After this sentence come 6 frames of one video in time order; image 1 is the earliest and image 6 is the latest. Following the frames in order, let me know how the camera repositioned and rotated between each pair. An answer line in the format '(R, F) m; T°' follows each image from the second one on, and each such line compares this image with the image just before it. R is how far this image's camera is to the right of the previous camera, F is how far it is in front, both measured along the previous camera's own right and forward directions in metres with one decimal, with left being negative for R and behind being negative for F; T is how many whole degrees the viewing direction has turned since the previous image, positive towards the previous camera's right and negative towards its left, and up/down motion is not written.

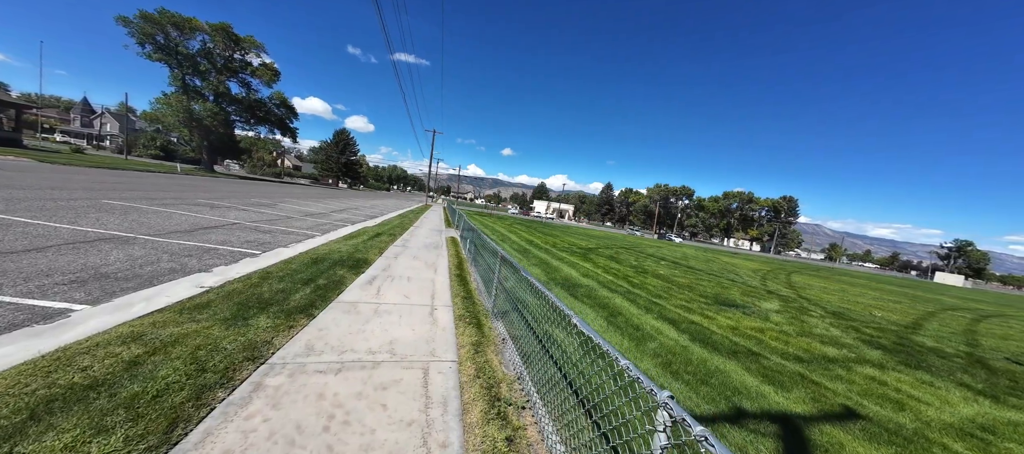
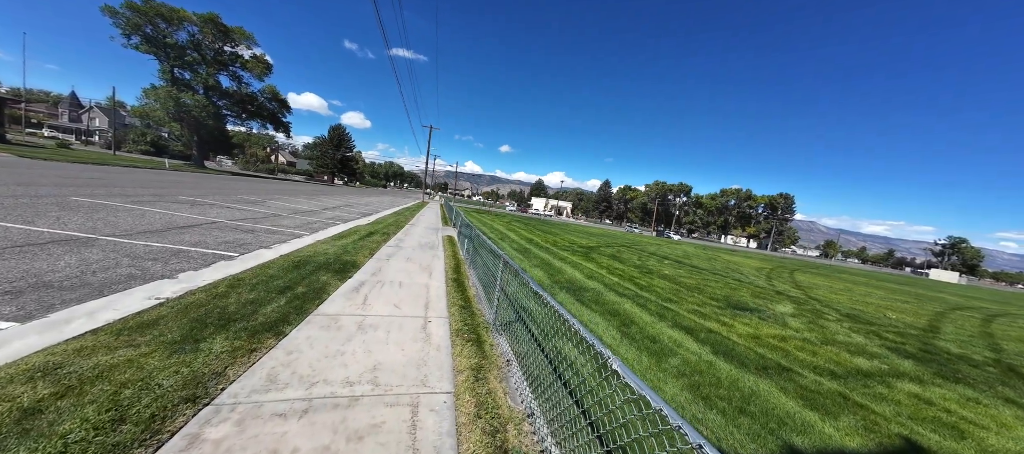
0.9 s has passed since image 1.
(-0.1, +0.5) m; 0°
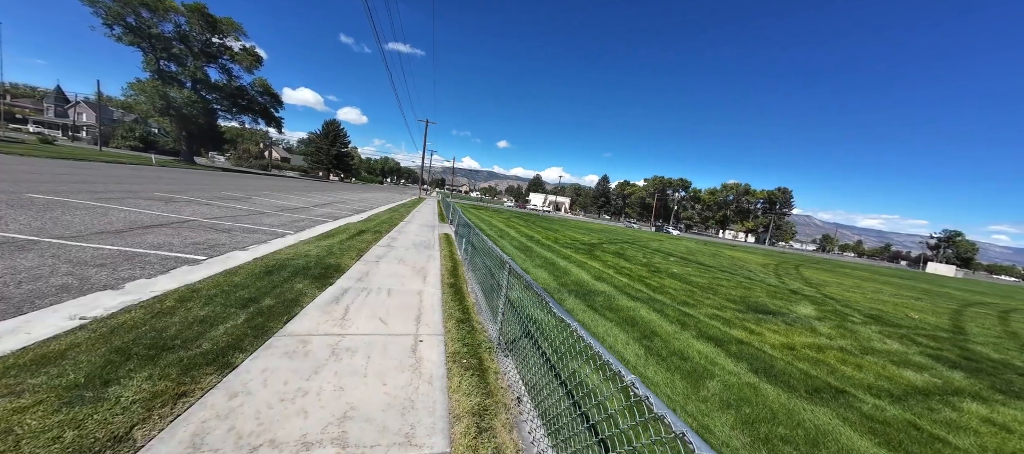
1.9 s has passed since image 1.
(-0.1, +0.6) m; 0°
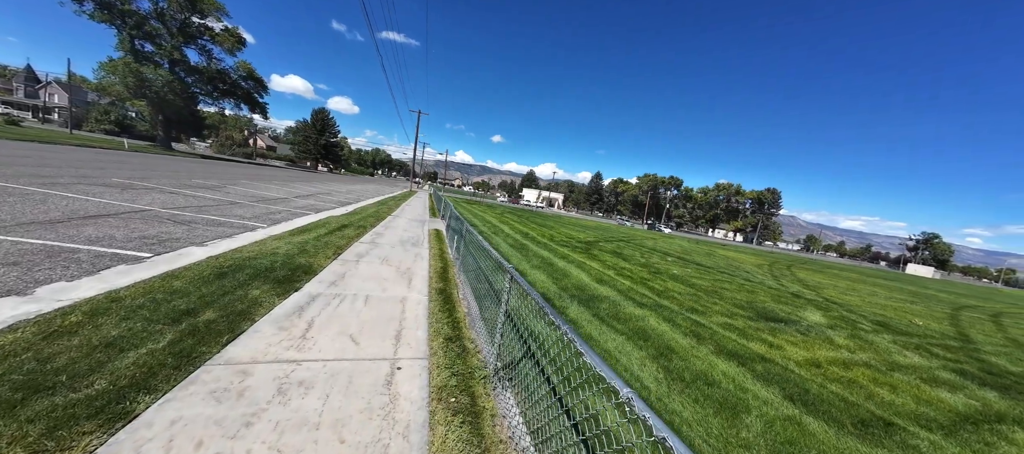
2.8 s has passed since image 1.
(-0.1, +0.5) m; +1°
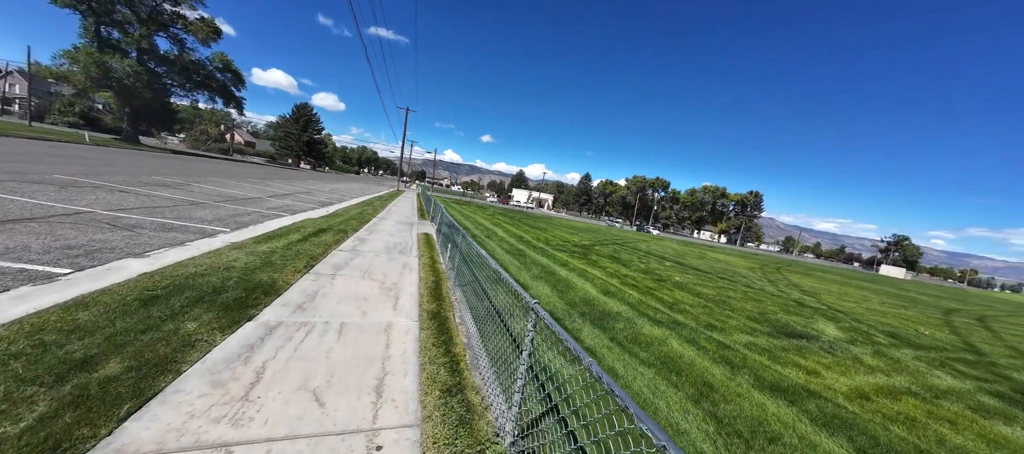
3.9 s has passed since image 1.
(-0.2, +0.6) m; +2°
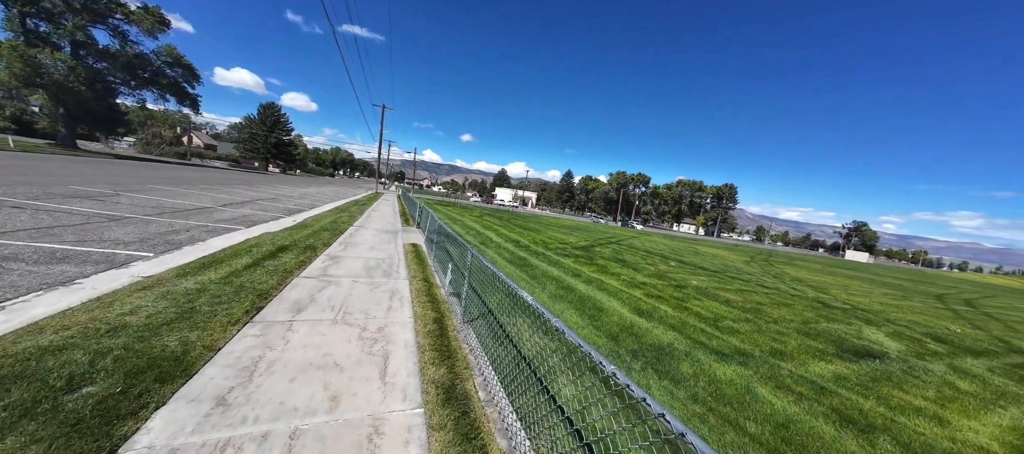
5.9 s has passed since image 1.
(-0.5, +1.1) m; +3°
